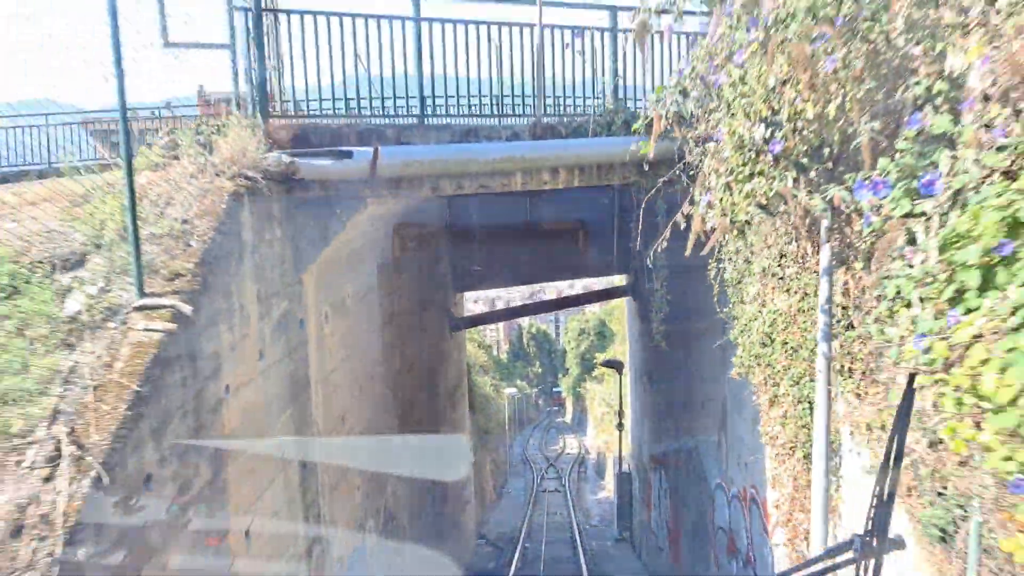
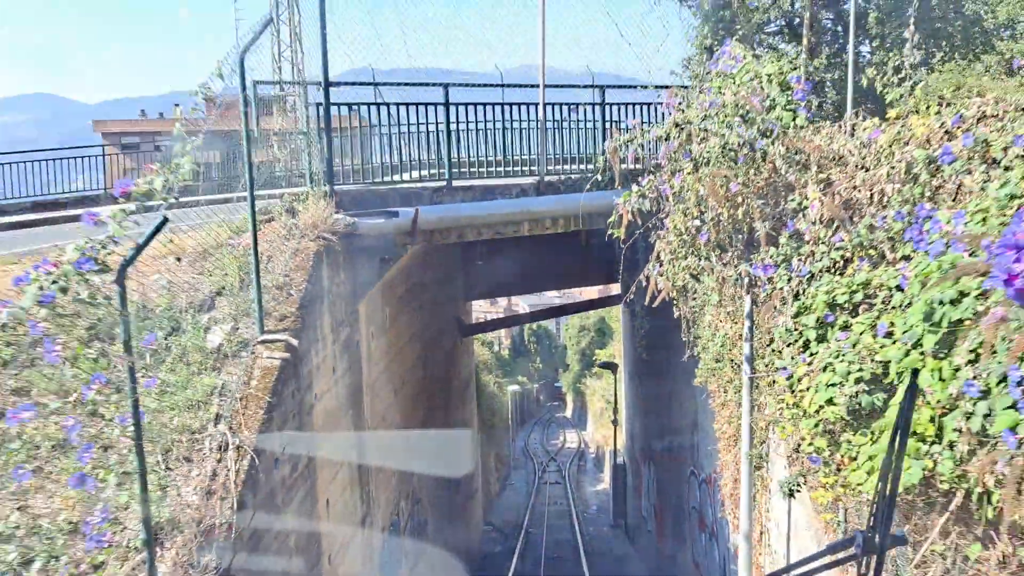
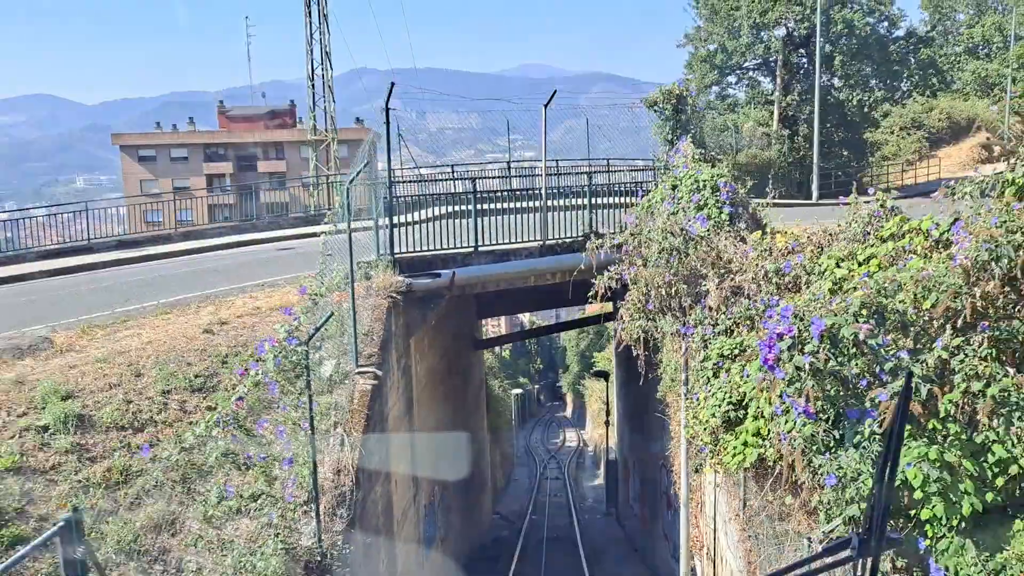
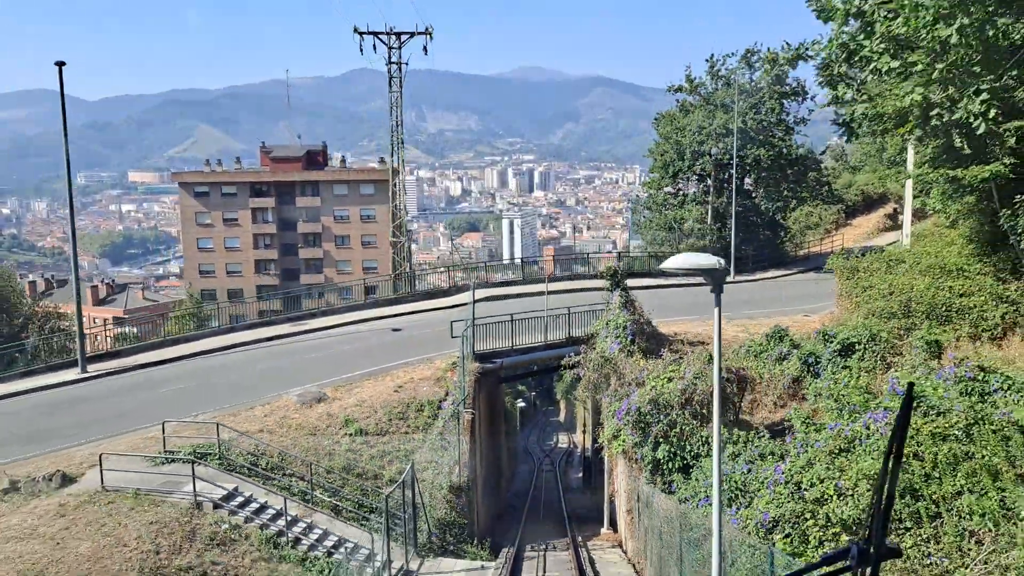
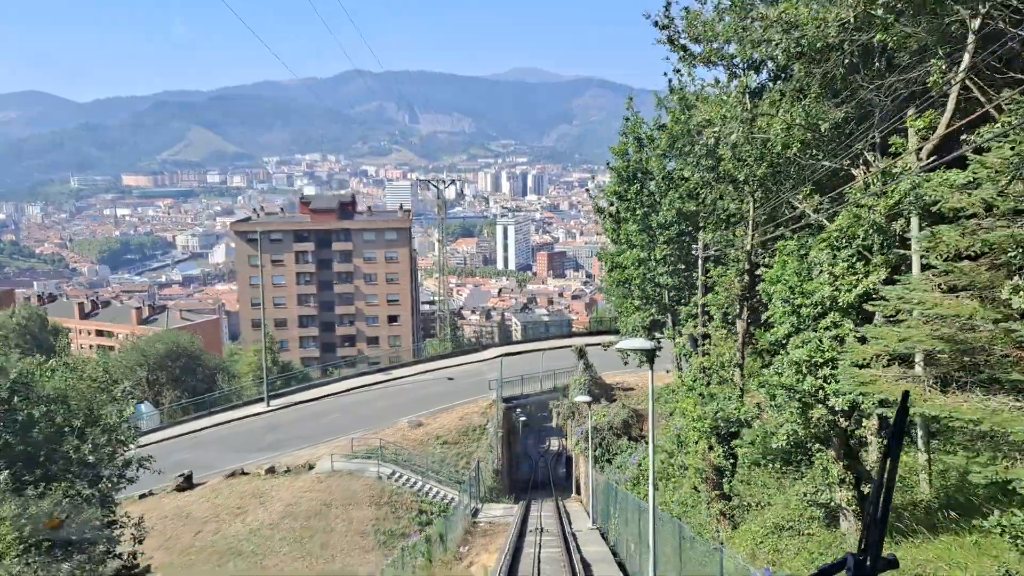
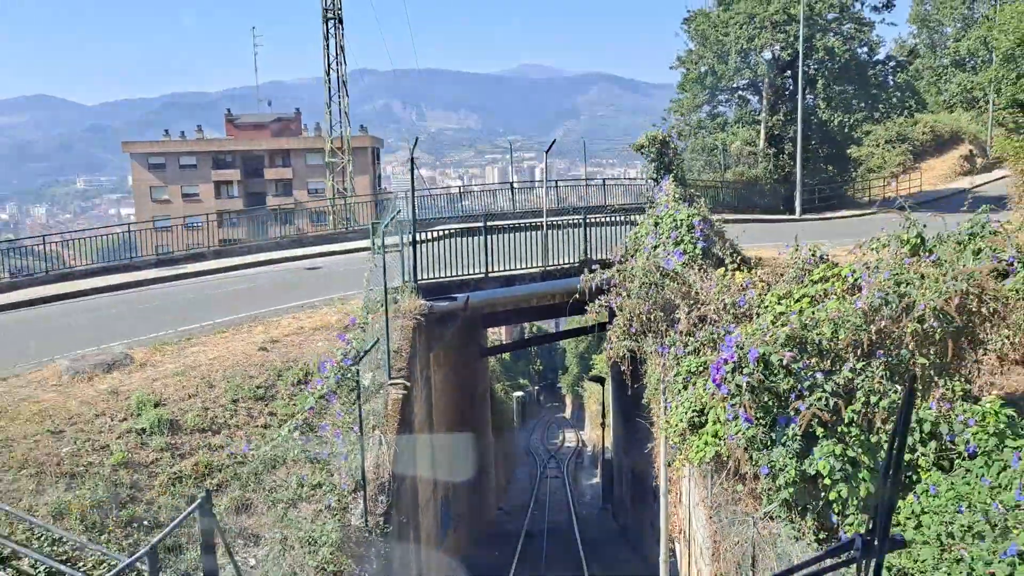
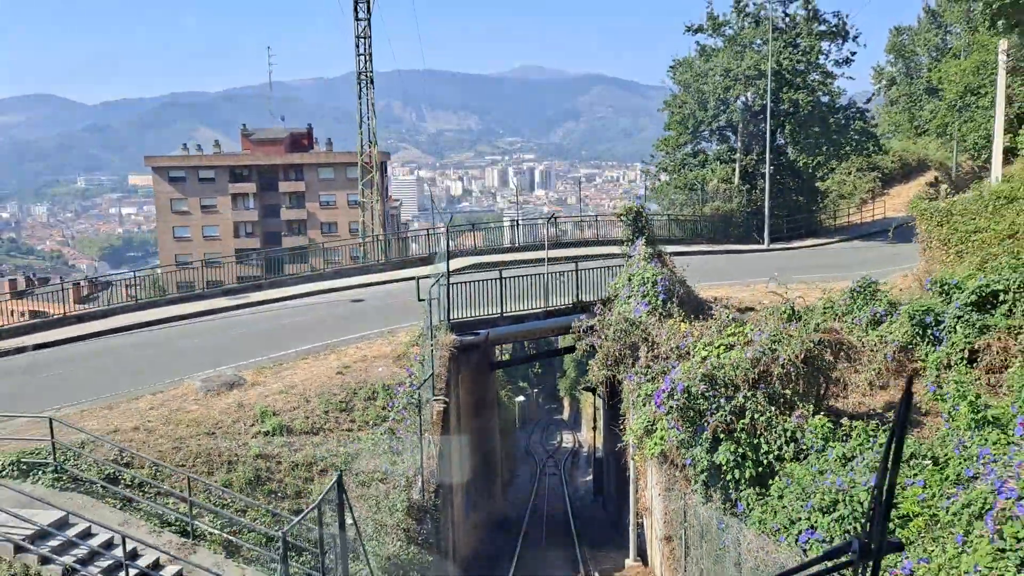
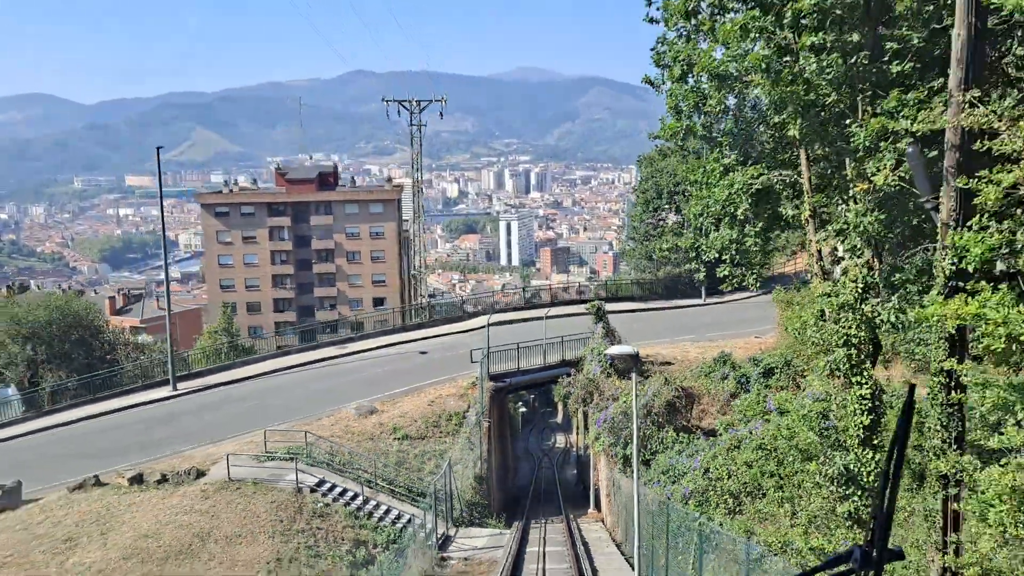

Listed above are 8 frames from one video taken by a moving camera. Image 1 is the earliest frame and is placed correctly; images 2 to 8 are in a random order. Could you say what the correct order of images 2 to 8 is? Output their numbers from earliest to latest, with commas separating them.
2, 3, 6, 7, 4, 8, 5
